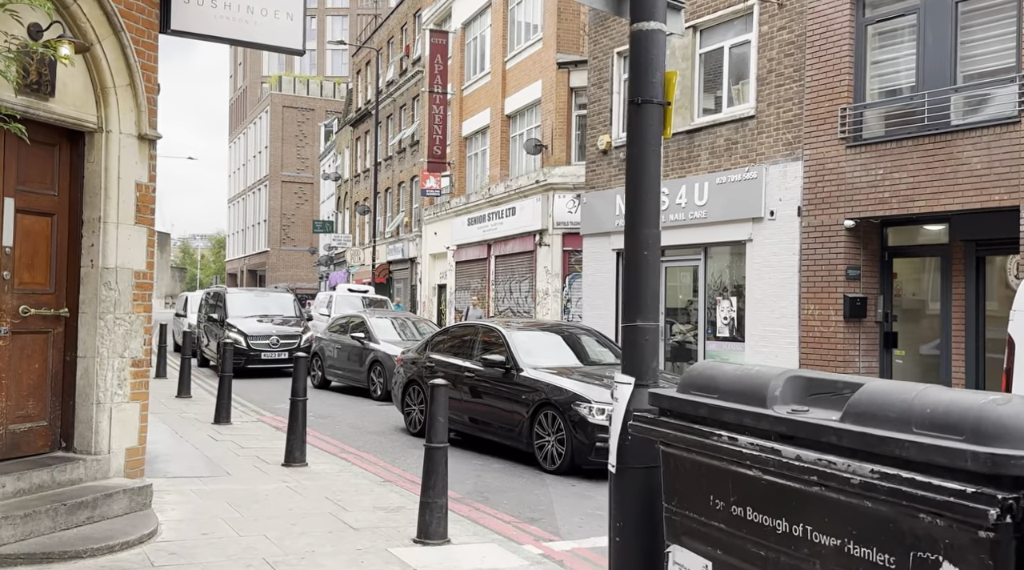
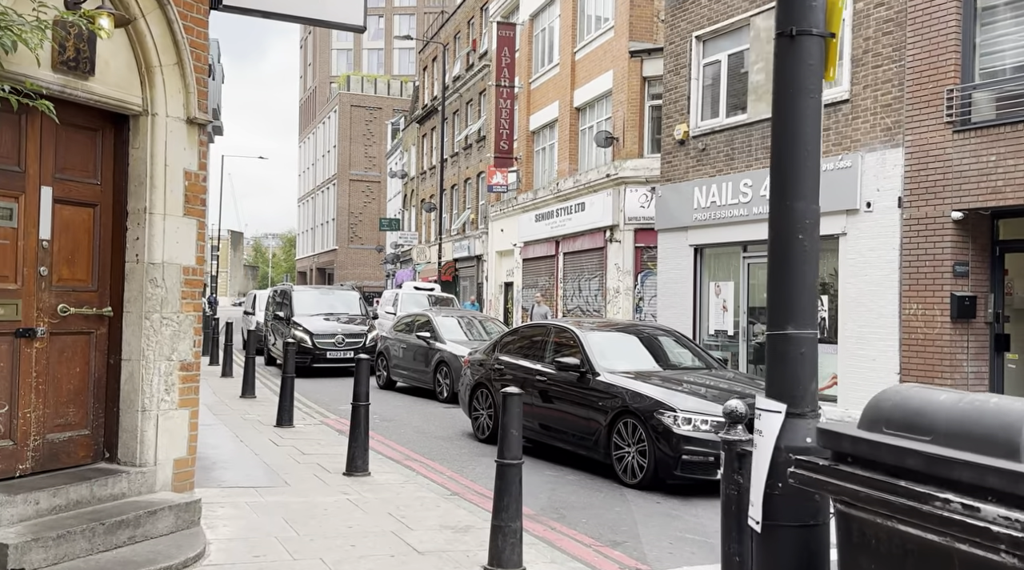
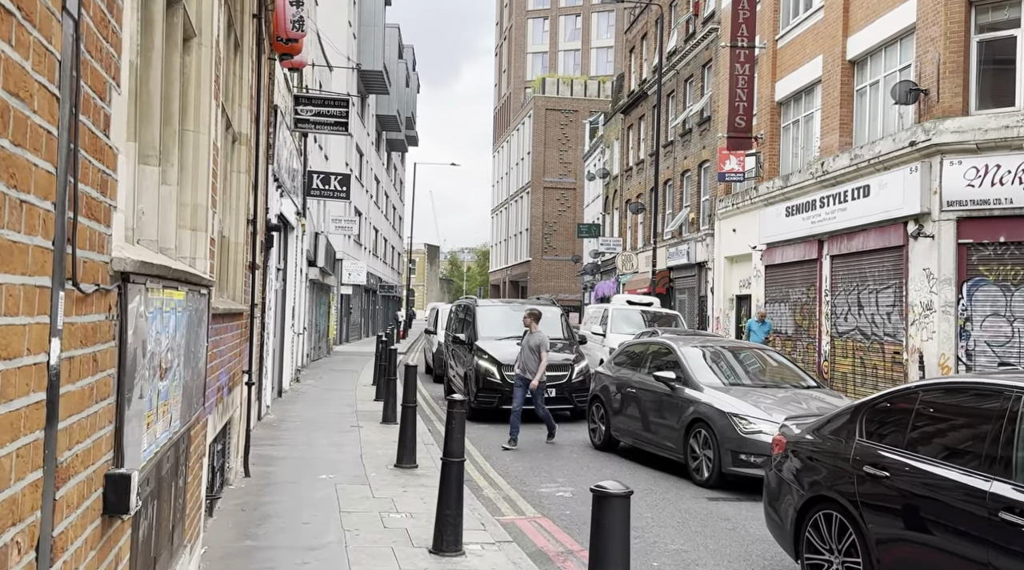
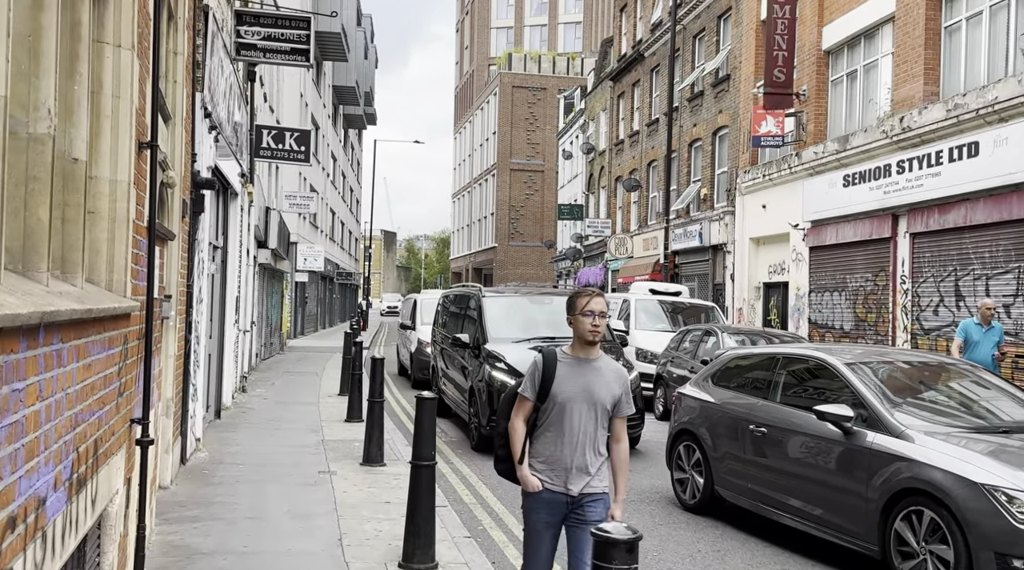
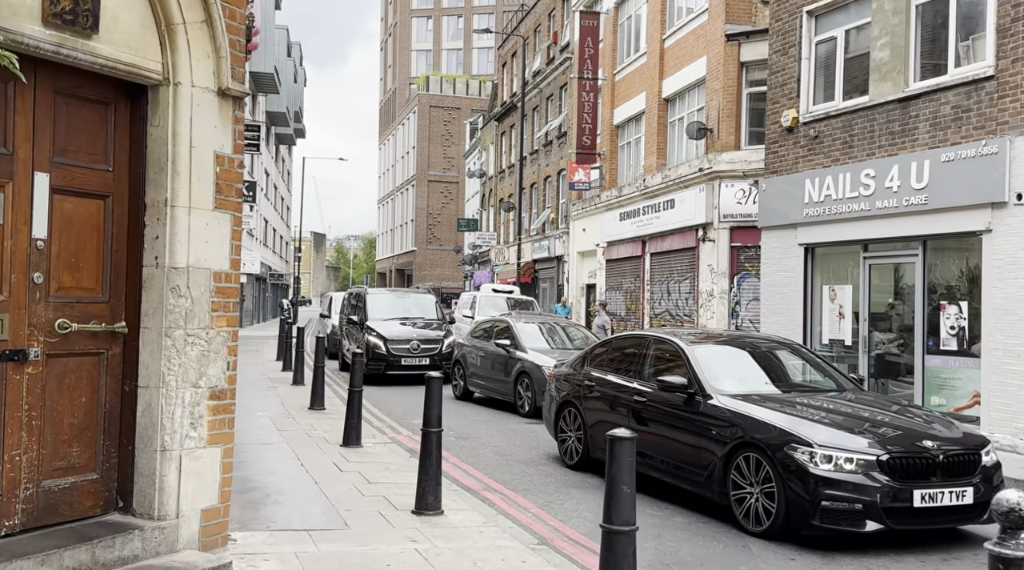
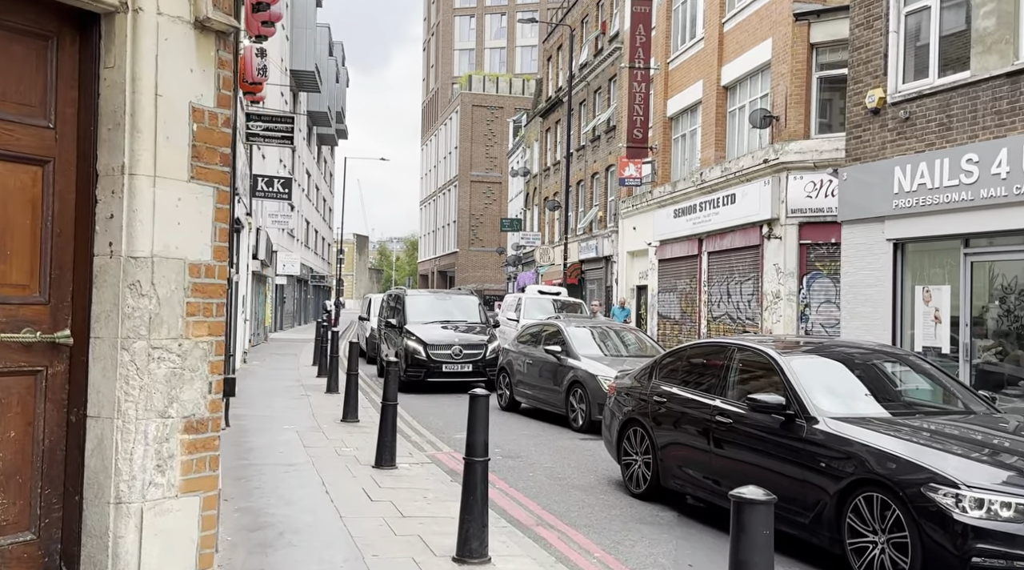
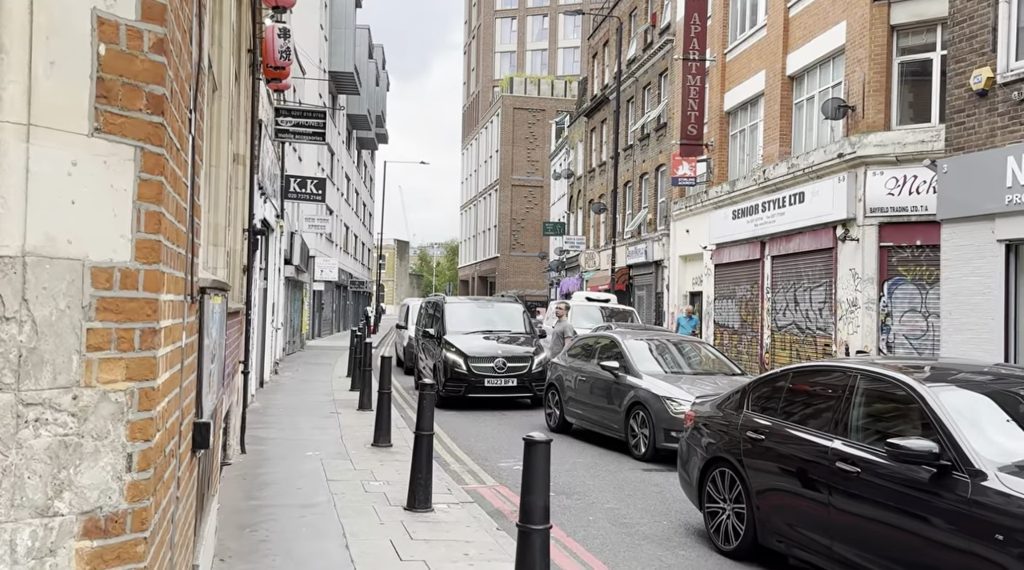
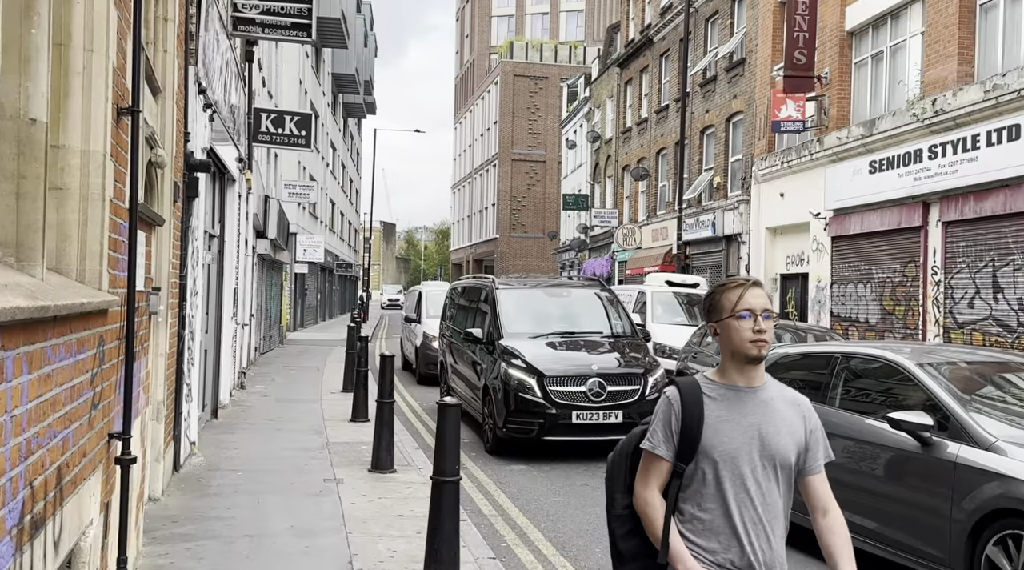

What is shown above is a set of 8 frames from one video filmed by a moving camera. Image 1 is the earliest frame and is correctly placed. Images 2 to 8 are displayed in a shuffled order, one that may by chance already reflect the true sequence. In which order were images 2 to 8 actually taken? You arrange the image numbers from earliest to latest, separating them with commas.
2, 5, 6, 7, 3, 4, 8
